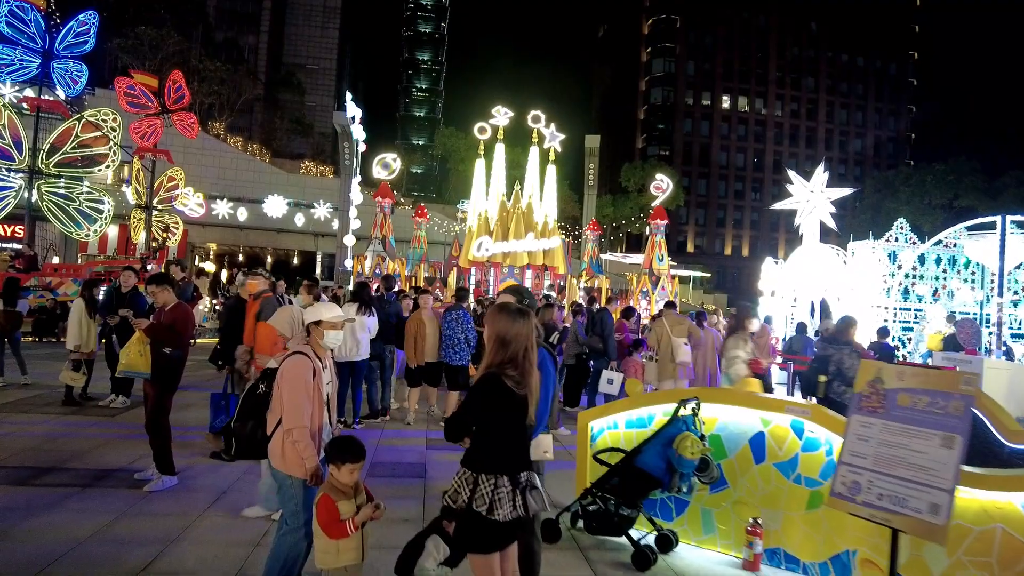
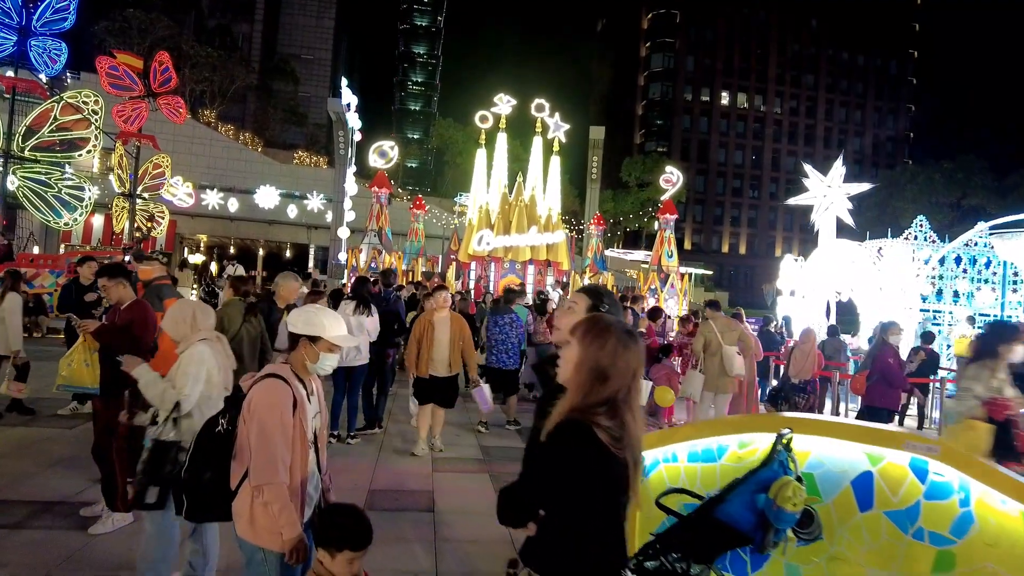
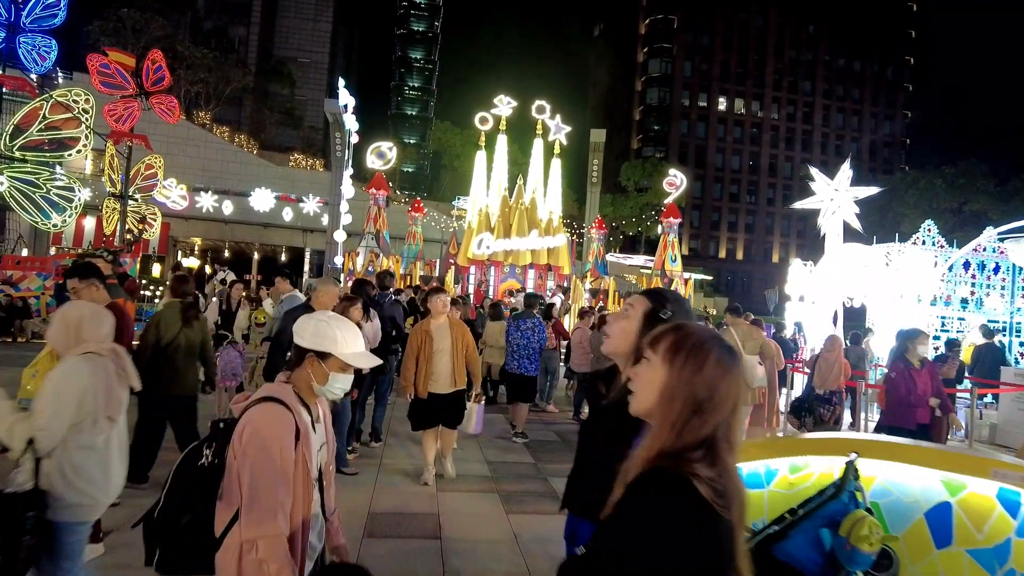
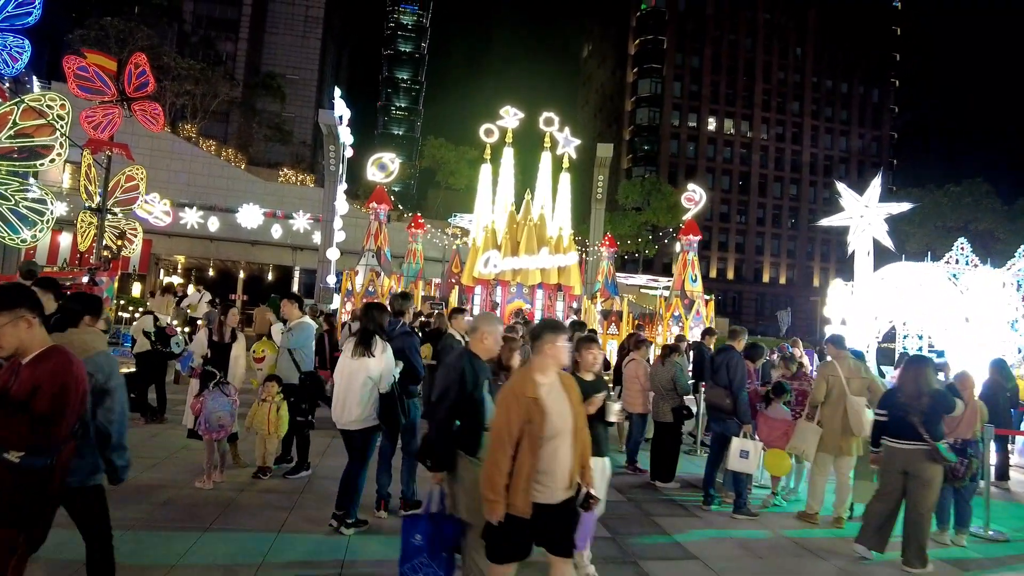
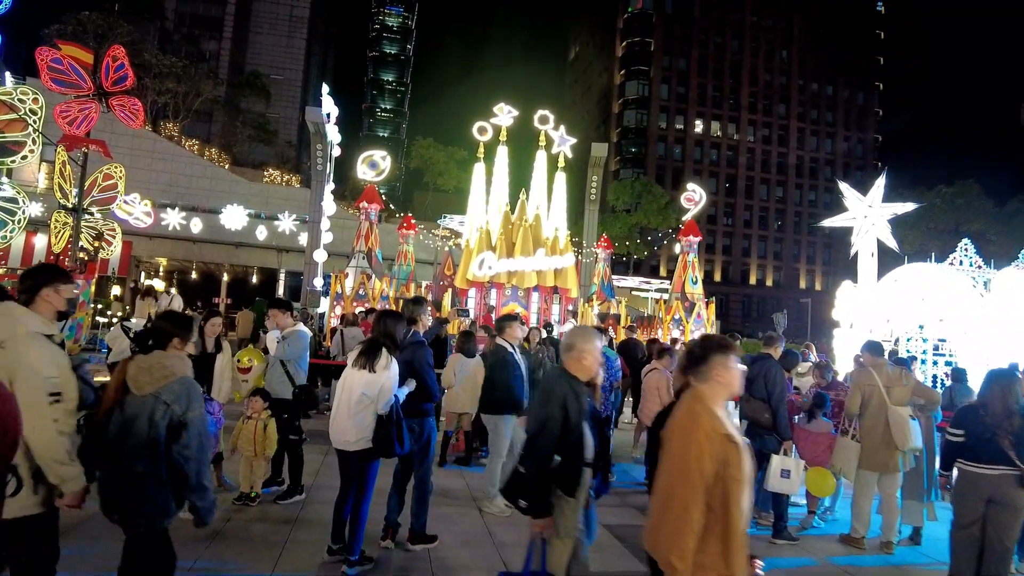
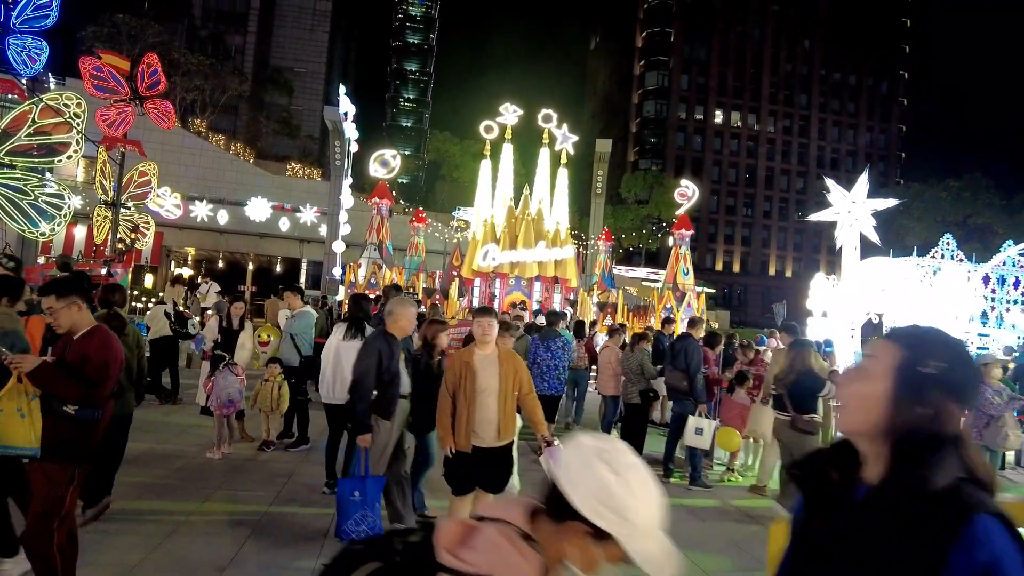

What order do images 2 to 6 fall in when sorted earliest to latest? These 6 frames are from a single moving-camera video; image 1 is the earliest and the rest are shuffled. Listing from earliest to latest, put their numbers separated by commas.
2, 3, 6, 4, 5
